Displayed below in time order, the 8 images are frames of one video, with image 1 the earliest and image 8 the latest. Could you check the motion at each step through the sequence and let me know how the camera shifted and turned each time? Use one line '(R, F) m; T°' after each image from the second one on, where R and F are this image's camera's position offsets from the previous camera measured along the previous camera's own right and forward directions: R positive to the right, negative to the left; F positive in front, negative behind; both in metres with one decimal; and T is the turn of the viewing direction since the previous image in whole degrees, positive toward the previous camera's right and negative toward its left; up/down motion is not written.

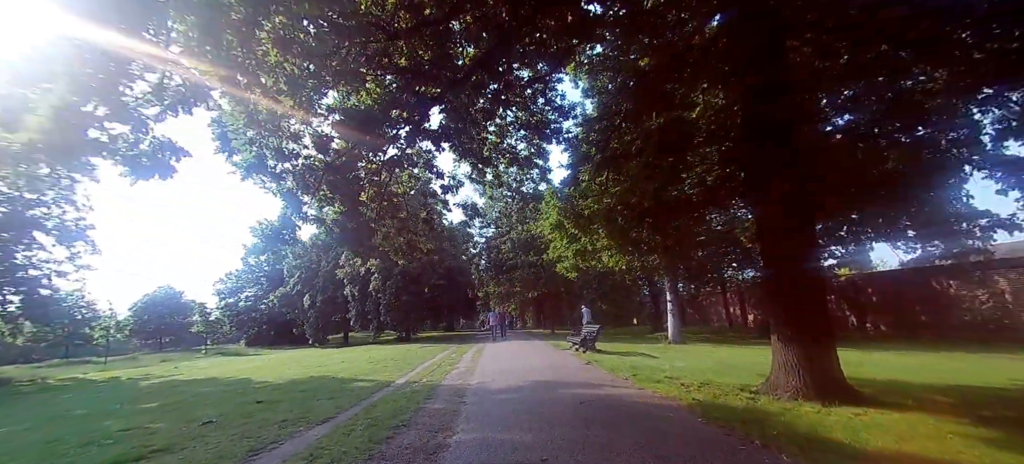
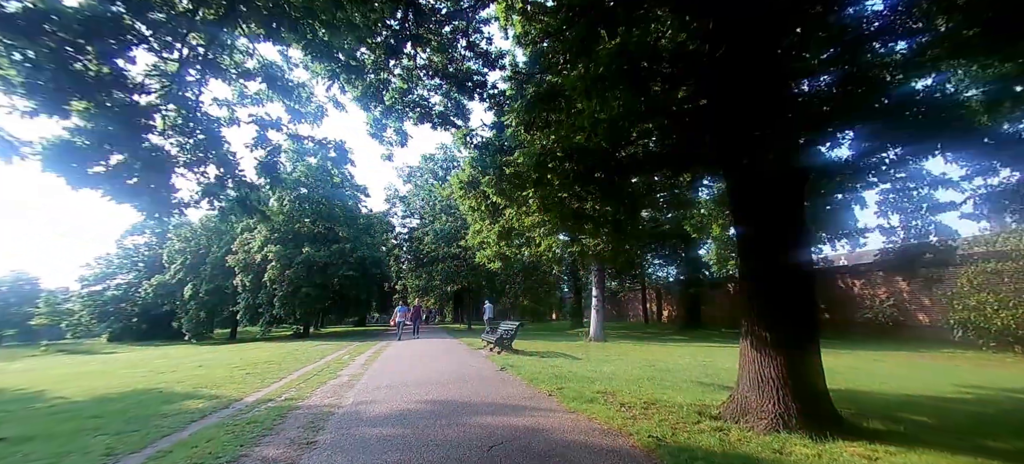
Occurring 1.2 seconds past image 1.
(+0.5, +2.3) m; +11°
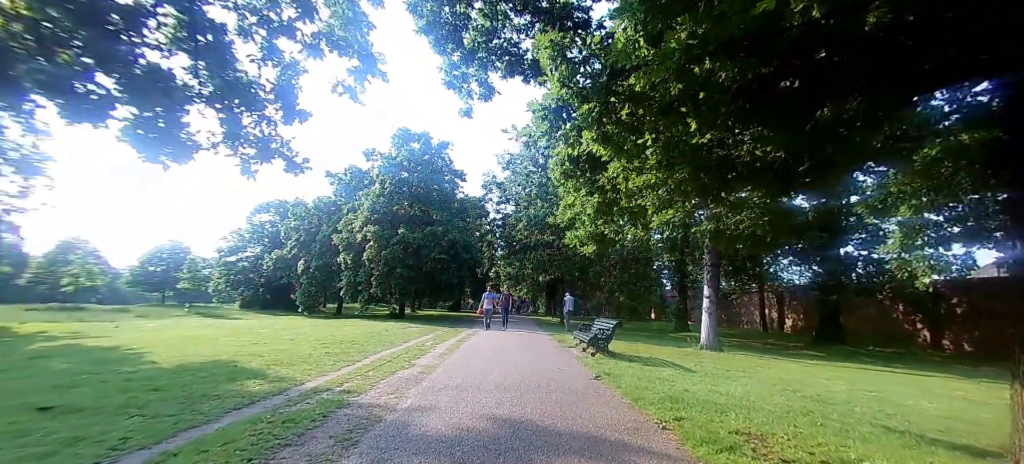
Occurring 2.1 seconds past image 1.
(-0.1, +1.7) m; -13°
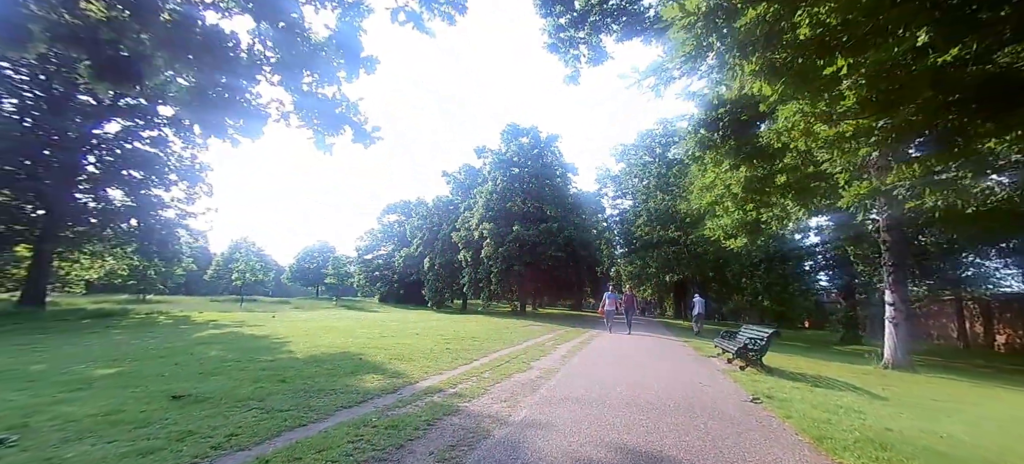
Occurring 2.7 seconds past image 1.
(-0.2, +0.9) m; -16°
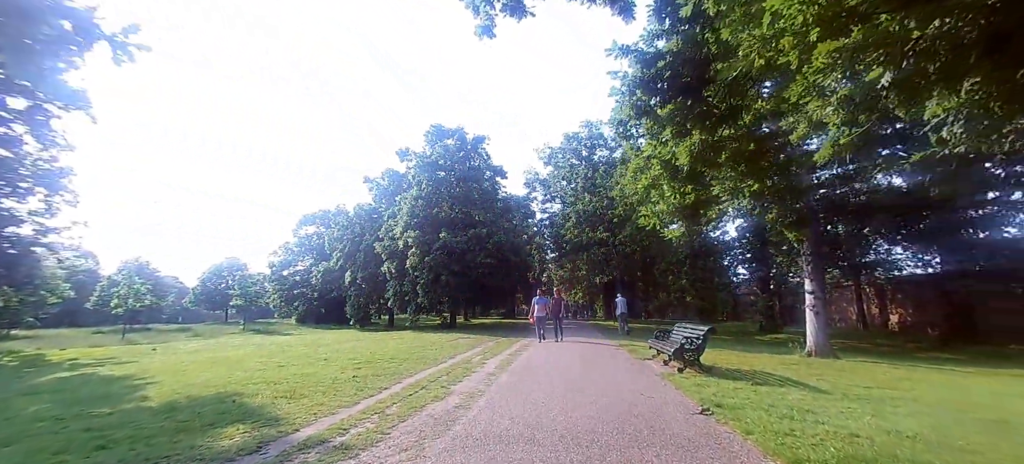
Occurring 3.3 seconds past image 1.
(+0.4, +1.3) m; +10°
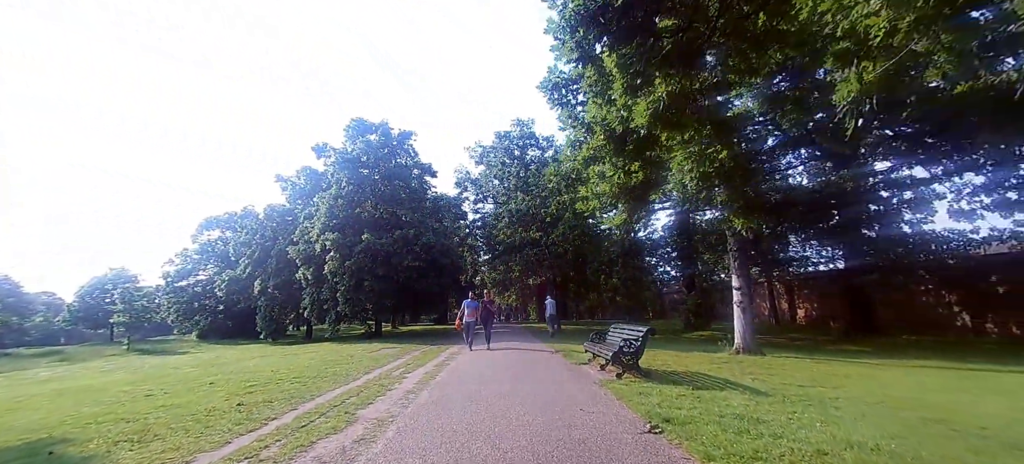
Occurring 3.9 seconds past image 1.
(+0.2, +1.0) m; +9°
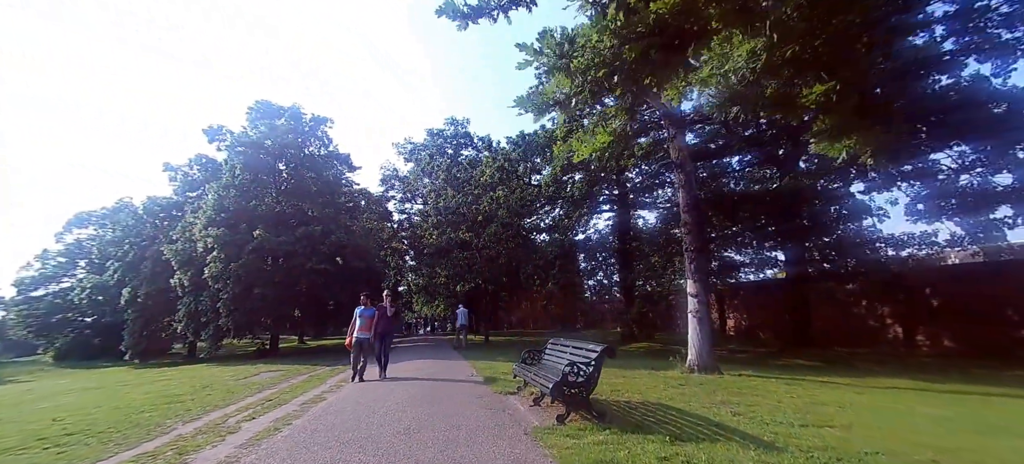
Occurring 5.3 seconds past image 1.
(+0.5, +2.4) m; +9°
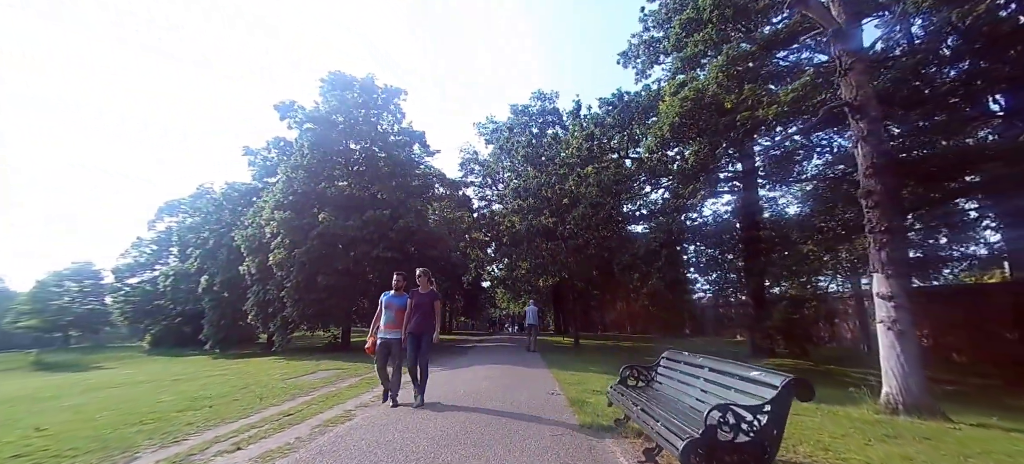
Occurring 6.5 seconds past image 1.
(-0.1, +2.2) m; -13°
